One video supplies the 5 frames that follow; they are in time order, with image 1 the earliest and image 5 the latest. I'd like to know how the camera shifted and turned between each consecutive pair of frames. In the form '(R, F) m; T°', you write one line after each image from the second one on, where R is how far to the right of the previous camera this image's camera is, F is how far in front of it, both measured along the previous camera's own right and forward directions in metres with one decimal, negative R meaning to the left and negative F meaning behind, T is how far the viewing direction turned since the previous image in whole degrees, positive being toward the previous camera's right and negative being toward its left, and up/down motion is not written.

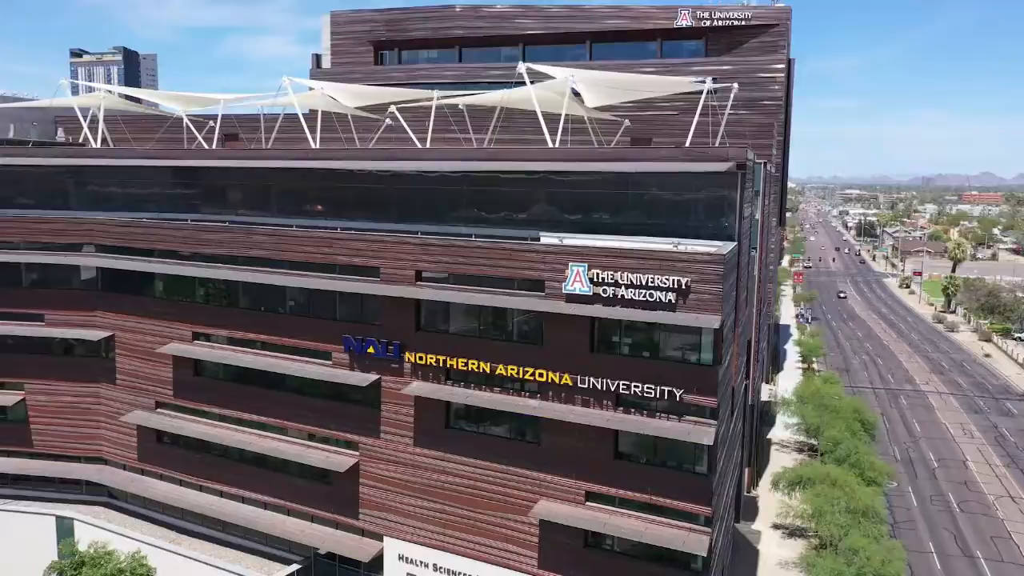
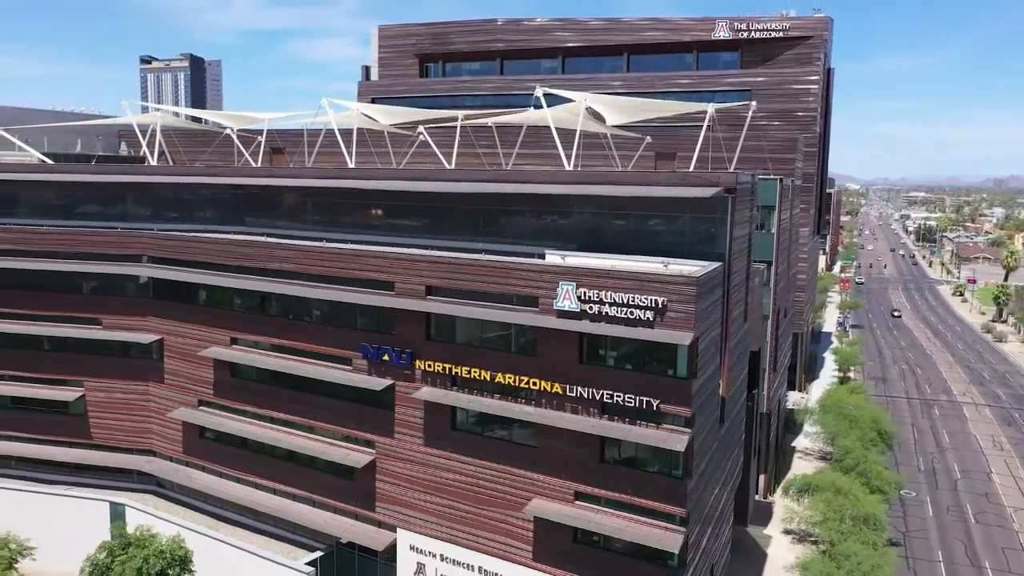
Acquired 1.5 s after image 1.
(+4.9, -5.4) m; -4°
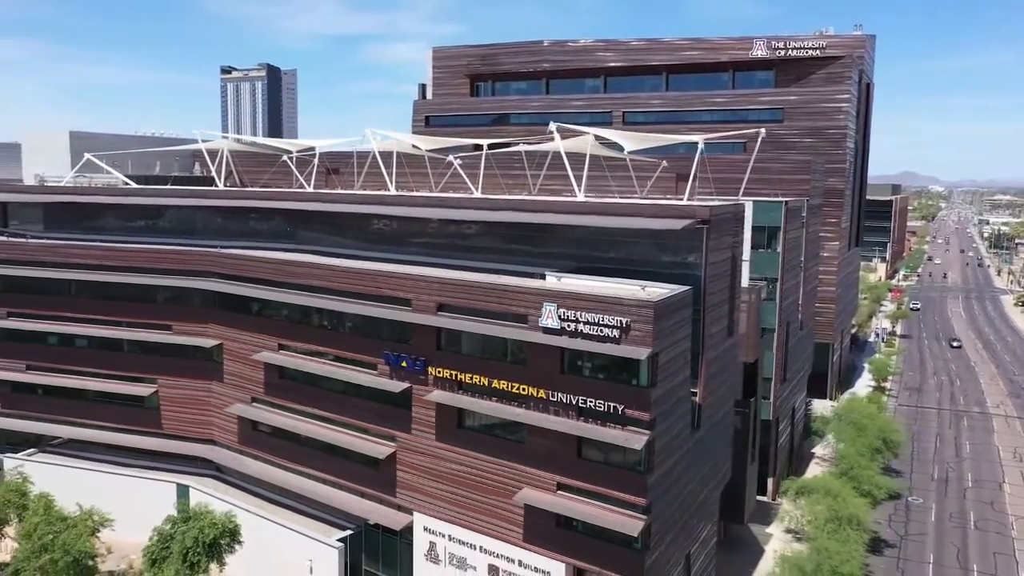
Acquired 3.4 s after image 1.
(+7.5, -10.5) m; -5°
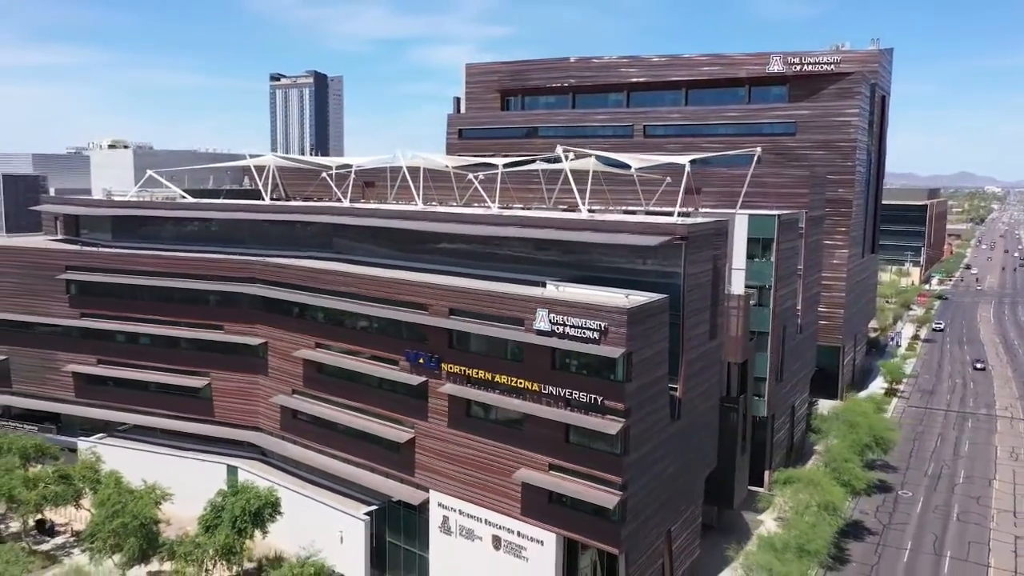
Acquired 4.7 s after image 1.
(+5.2, -12.0) m; -3°
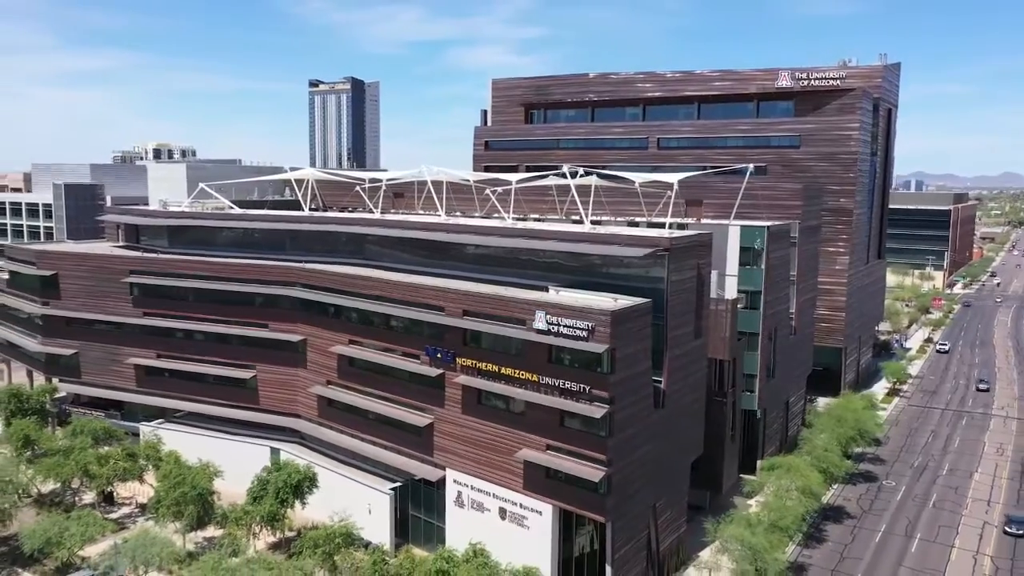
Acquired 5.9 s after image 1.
(+4.4, -13.9) m; -3°
